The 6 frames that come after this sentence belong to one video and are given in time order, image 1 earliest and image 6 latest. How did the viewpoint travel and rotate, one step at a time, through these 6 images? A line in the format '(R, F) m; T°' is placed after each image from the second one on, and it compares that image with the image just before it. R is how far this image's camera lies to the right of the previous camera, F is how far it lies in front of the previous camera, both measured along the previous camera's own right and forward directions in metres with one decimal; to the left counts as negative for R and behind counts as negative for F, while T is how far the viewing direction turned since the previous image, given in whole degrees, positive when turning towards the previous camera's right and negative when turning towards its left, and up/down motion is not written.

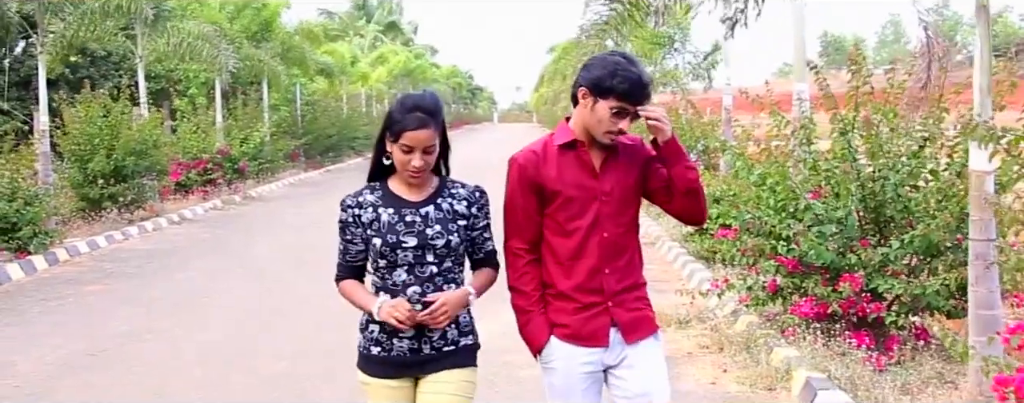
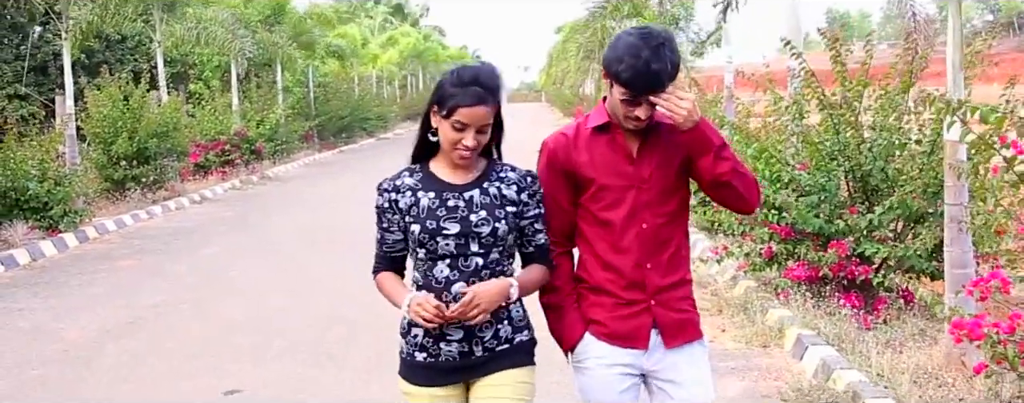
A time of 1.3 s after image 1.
(0.0, -0.4) m; -1°
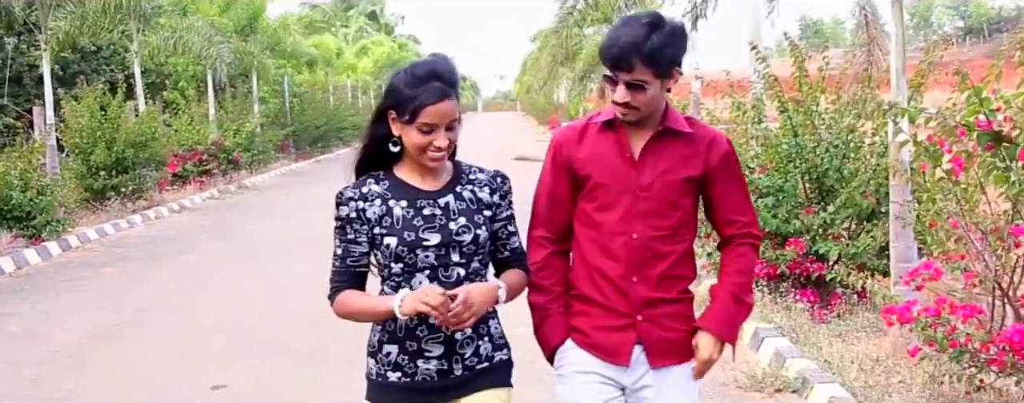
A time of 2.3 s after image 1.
(0.0, -0.3) m; +1°
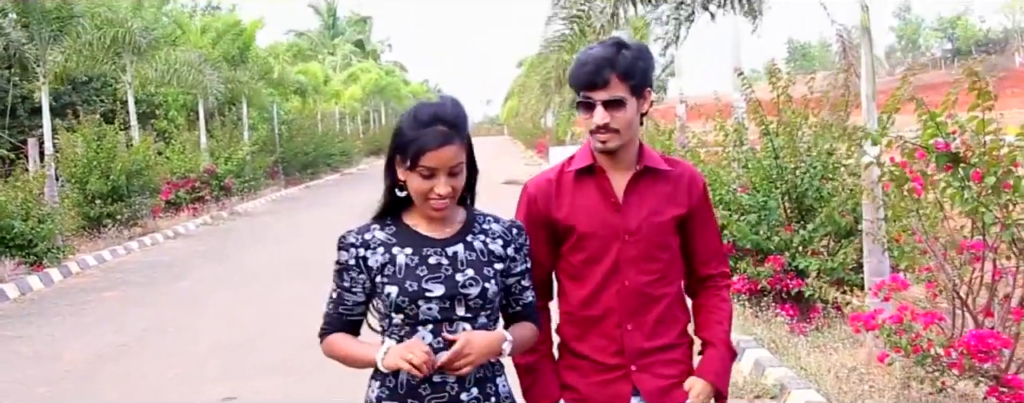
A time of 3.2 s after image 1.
(0.0, -0.3) m; +1°
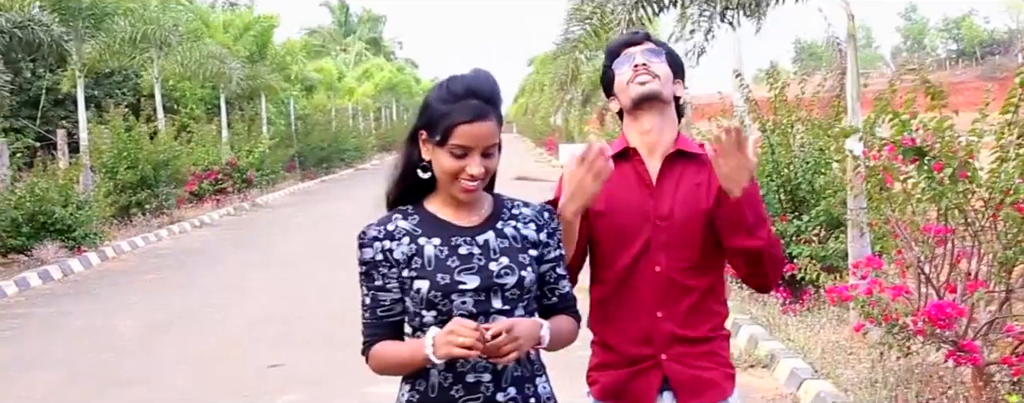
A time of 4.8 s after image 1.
(0.0, -0.6) m; 0°
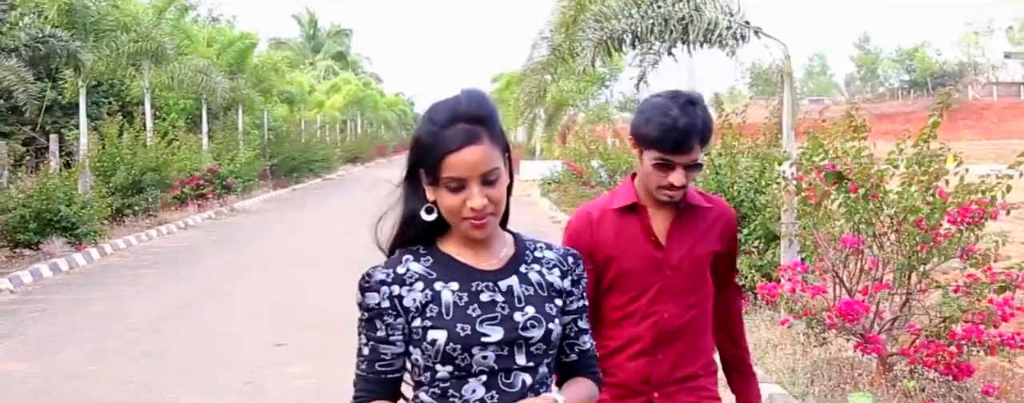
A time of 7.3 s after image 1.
(-0.2, -1.0) m; +2°
